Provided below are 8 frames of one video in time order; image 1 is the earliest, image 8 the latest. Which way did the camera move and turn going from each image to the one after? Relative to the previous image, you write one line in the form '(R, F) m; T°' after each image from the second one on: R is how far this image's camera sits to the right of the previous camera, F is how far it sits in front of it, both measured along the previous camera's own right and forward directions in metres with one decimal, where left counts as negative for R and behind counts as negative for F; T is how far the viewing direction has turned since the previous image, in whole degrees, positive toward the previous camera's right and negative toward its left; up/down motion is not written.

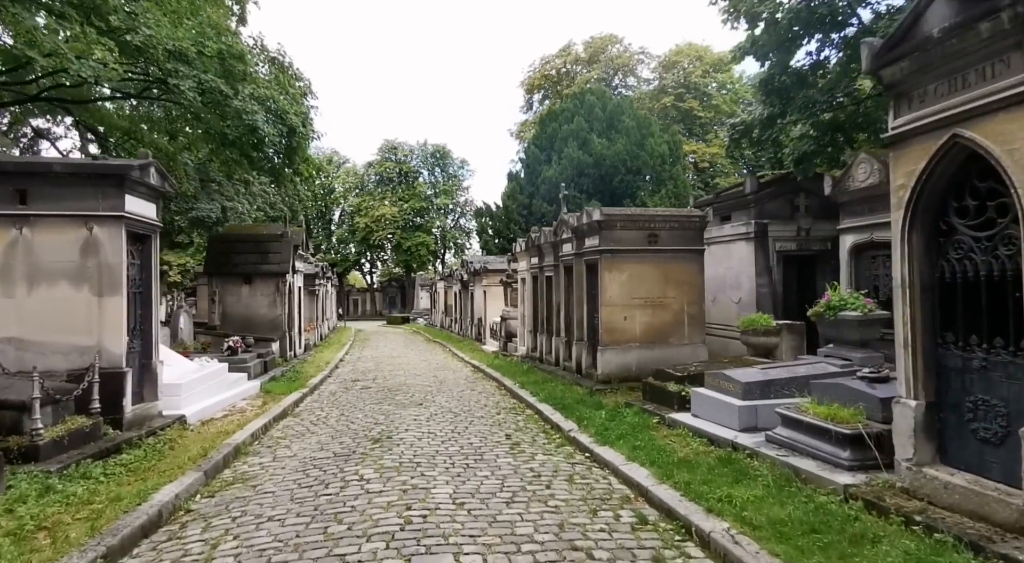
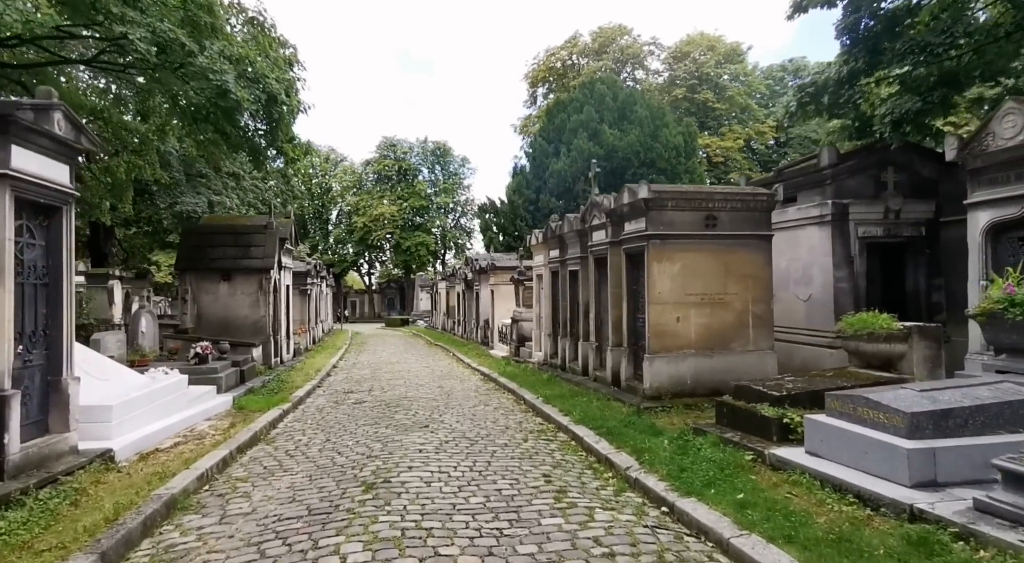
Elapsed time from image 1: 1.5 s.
(-0.4, +2.1) m; 0°
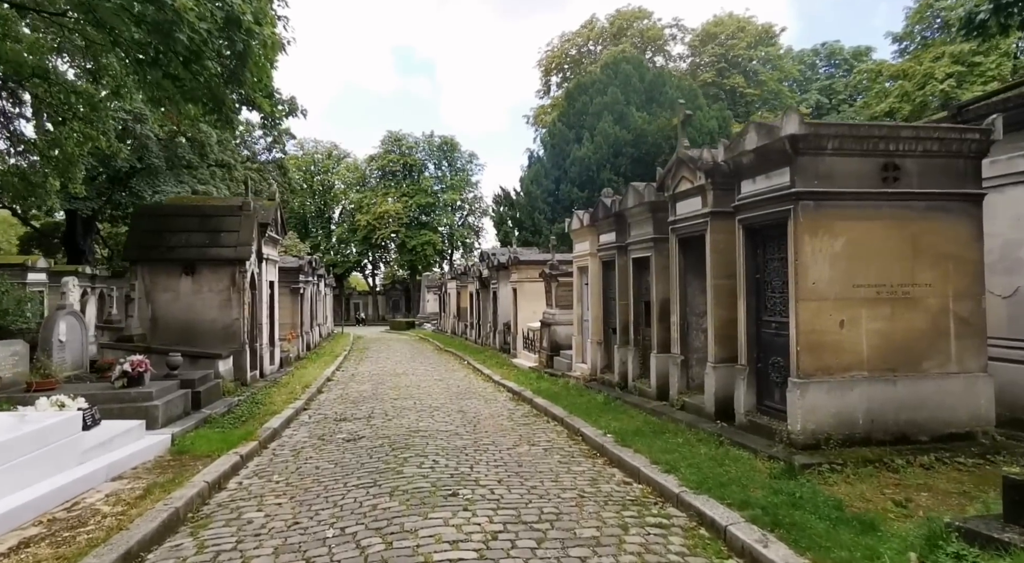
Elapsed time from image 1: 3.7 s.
(-0.6, +3.3) m; 0°
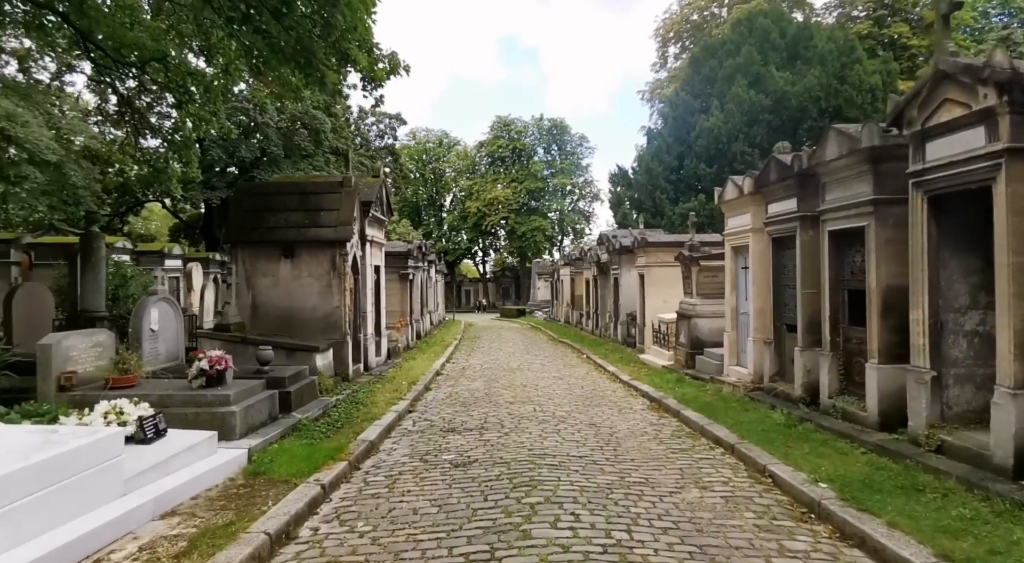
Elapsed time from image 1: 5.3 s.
(-0.4, +2.0) m; -9°
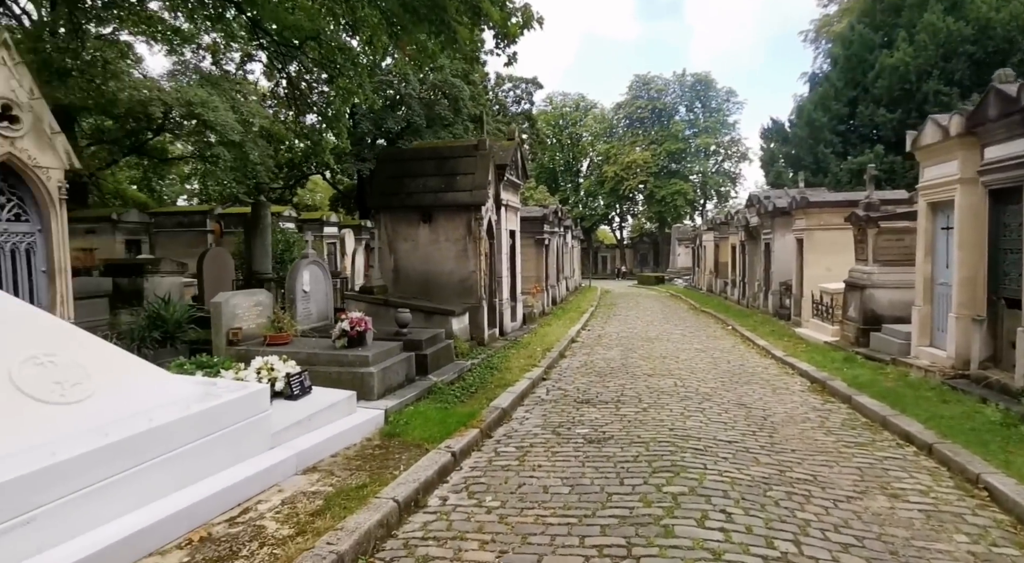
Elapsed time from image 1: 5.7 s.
(0.0, +0.4) m; -11°
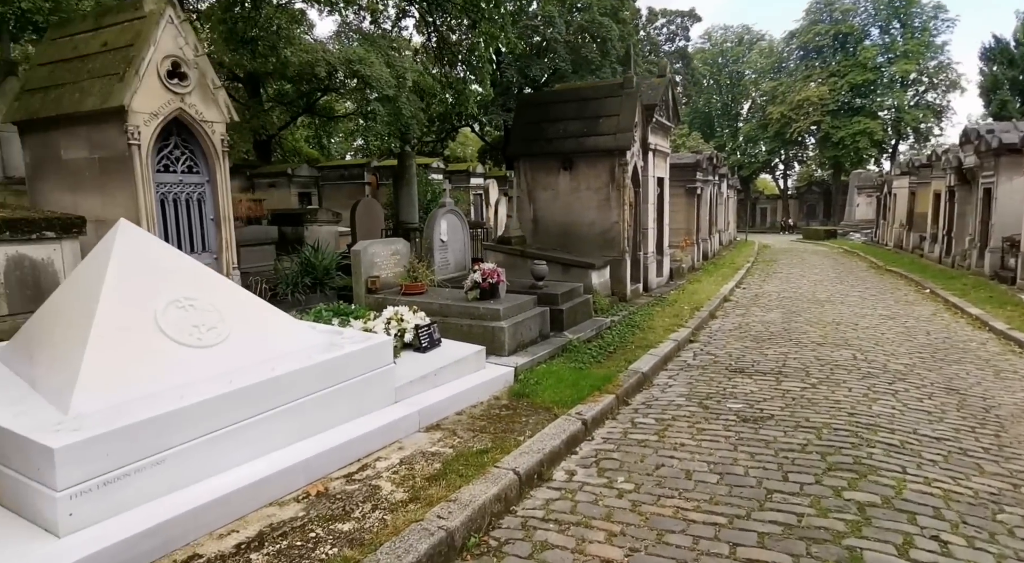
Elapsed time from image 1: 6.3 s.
(0.0, +0.7) m; -12°
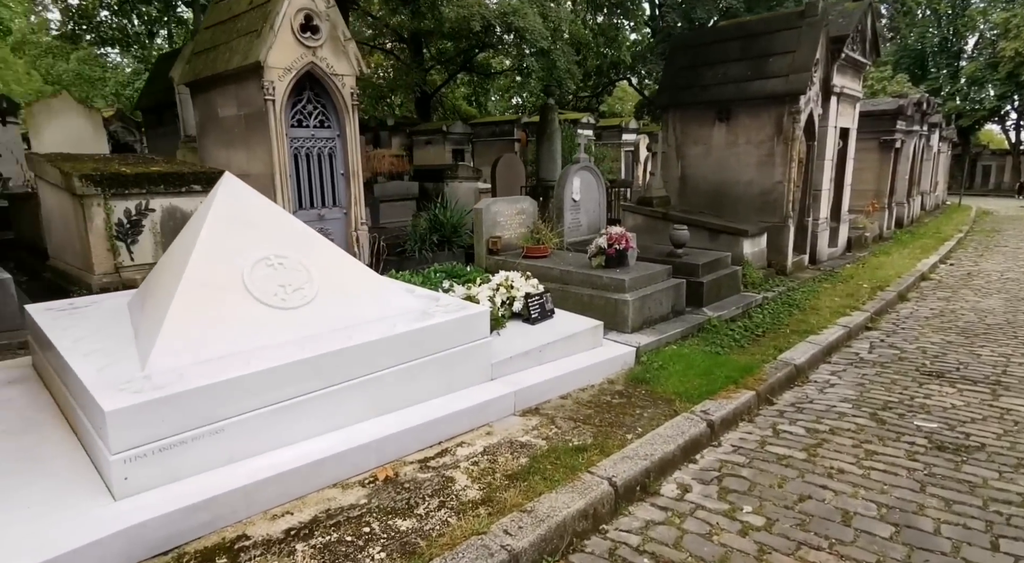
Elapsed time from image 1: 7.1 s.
(+0.3, +0.9) m; -13°
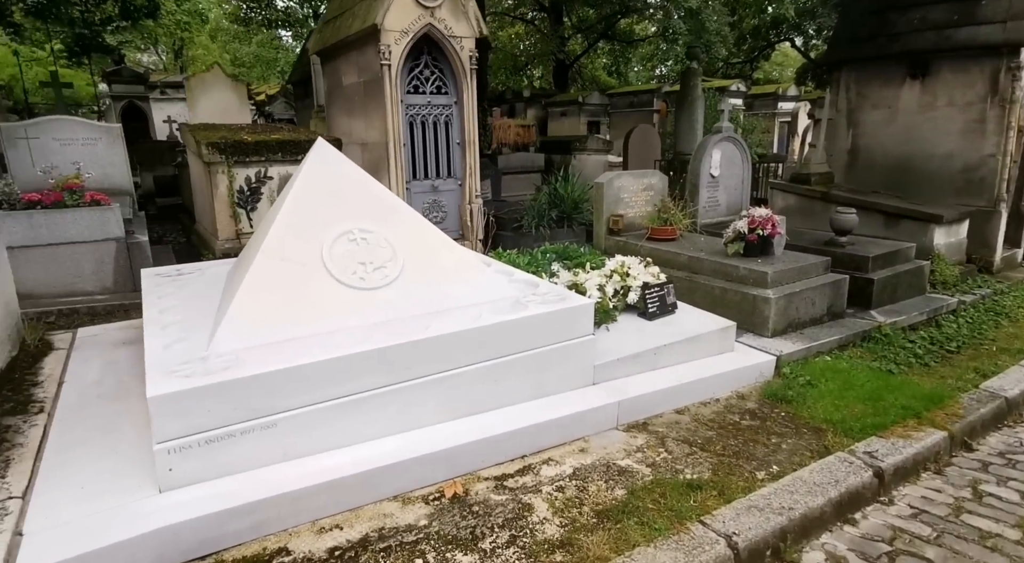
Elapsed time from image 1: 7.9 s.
(+0.2, +0.8) m; -11°
